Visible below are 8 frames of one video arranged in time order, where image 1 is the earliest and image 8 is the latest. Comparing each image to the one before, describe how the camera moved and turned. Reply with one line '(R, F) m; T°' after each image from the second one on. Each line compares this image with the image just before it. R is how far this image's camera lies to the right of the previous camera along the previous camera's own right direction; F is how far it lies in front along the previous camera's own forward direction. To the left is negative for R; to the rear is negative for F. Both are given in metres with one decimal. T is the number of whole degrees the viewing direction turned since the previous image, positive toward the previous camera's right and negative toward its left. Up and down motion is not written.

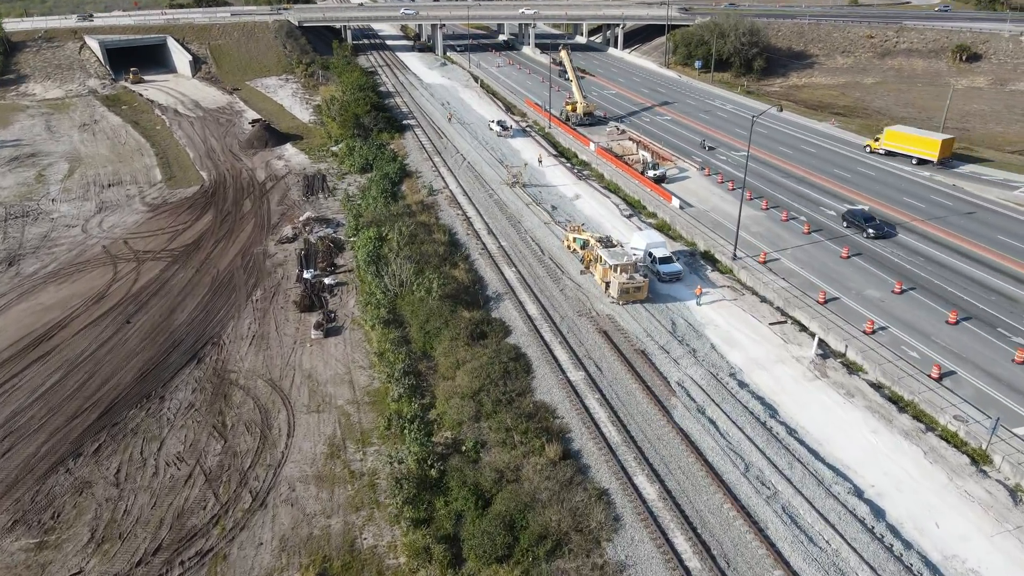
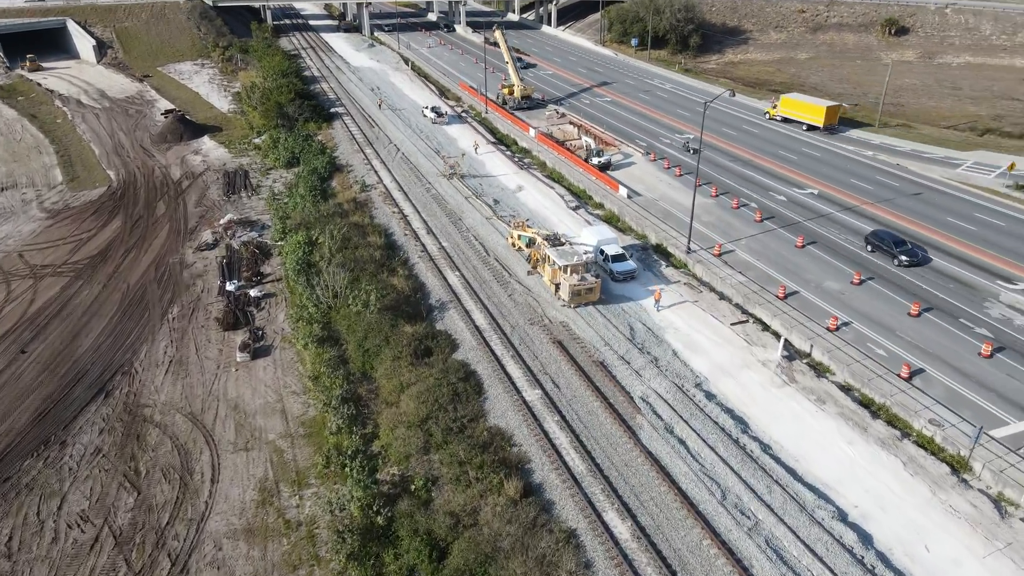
(-0.2, +2.1) m; +5°
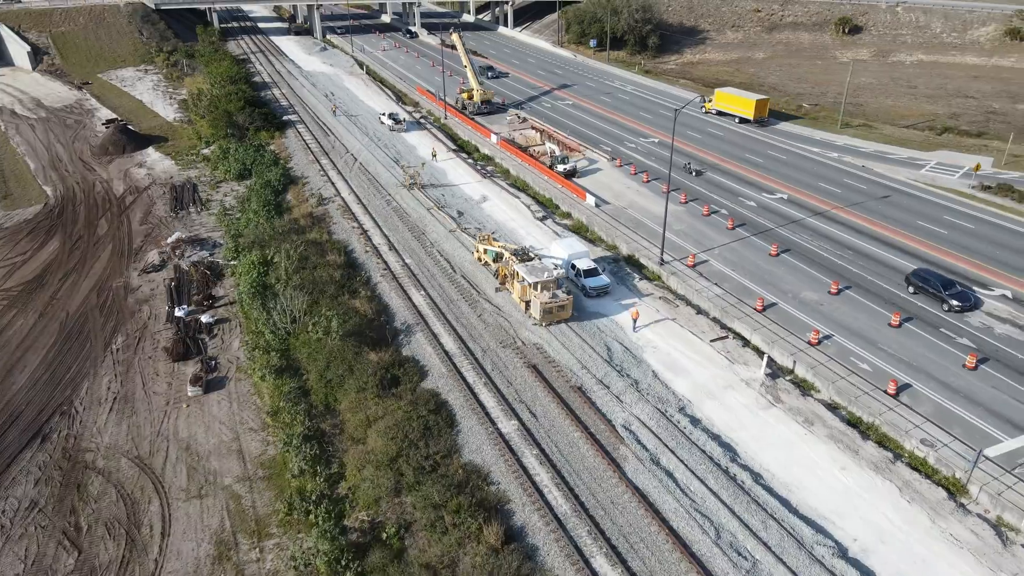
(-0.3, +1.3) m; +3°
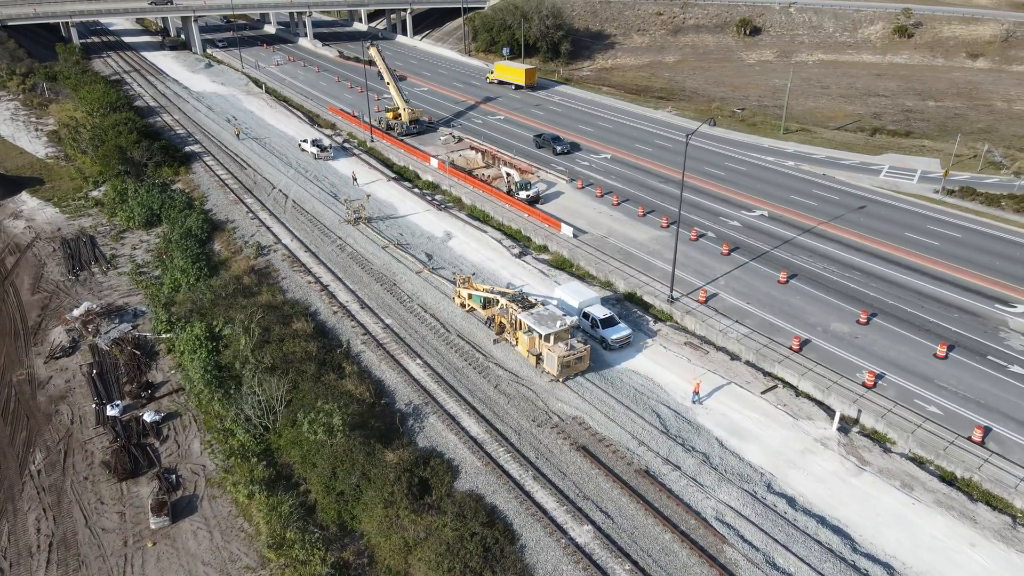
(-3.8, +3.8) m; +9°
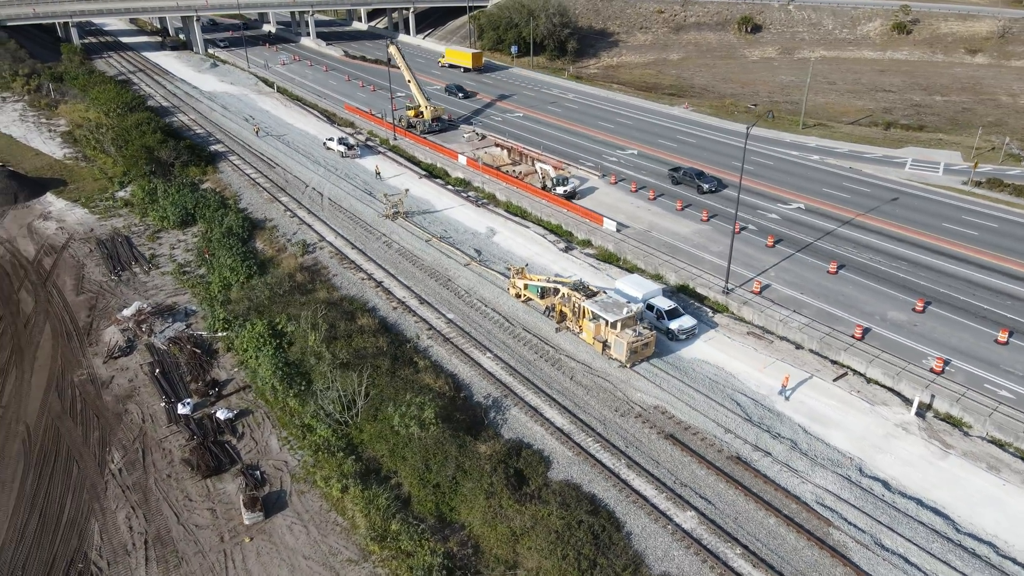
(-2.8, -0.1) m; +2°
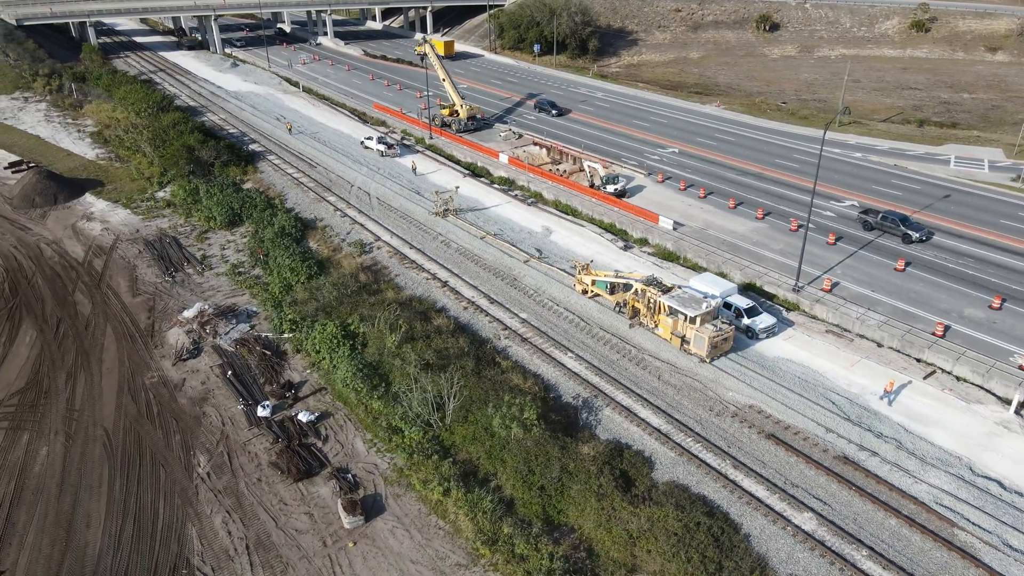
(-2.7, +0.3) m; +1°
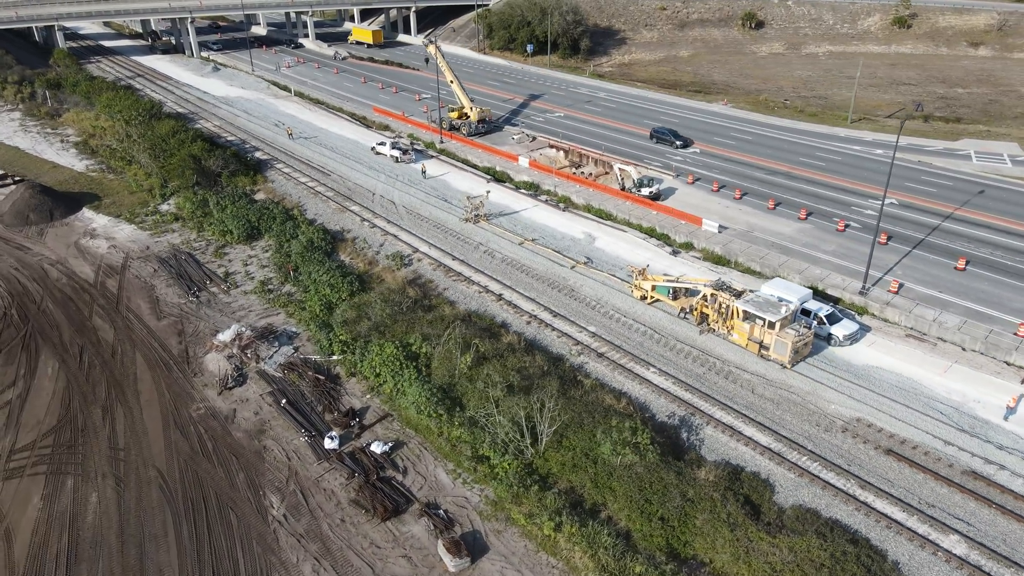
(-3.4, +1.4) m; +3°
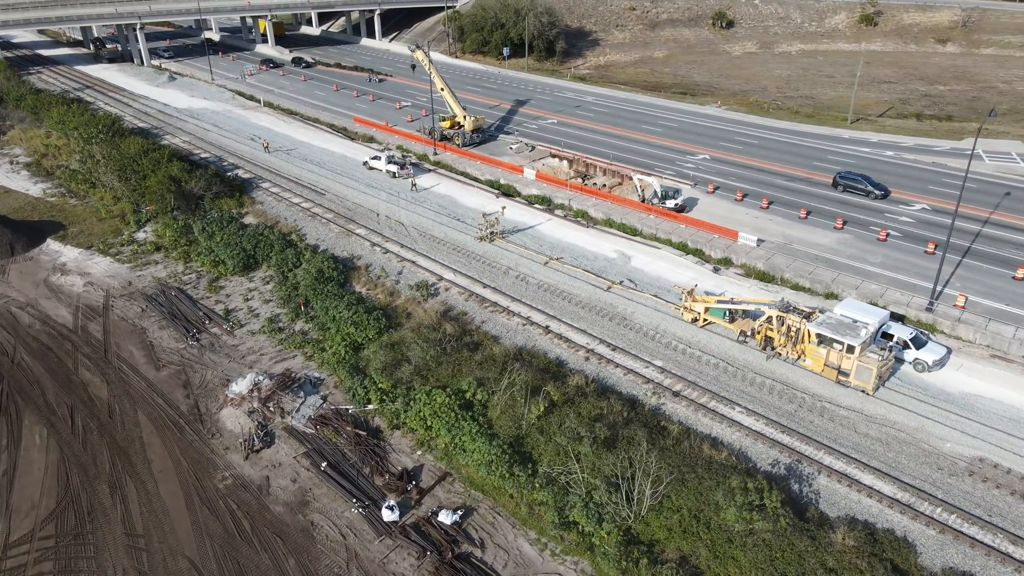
(-3.1, +2.5) m; +4°
